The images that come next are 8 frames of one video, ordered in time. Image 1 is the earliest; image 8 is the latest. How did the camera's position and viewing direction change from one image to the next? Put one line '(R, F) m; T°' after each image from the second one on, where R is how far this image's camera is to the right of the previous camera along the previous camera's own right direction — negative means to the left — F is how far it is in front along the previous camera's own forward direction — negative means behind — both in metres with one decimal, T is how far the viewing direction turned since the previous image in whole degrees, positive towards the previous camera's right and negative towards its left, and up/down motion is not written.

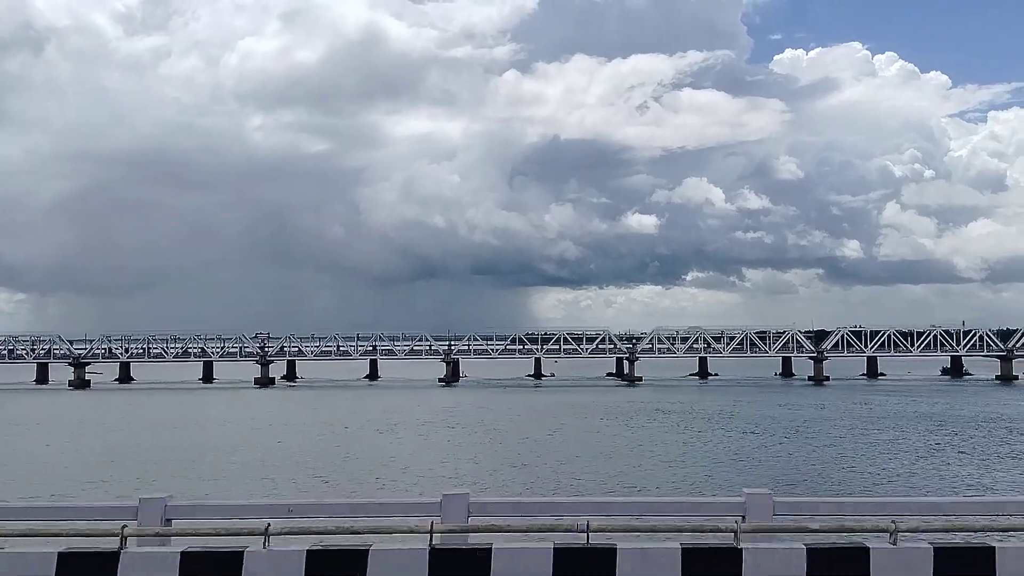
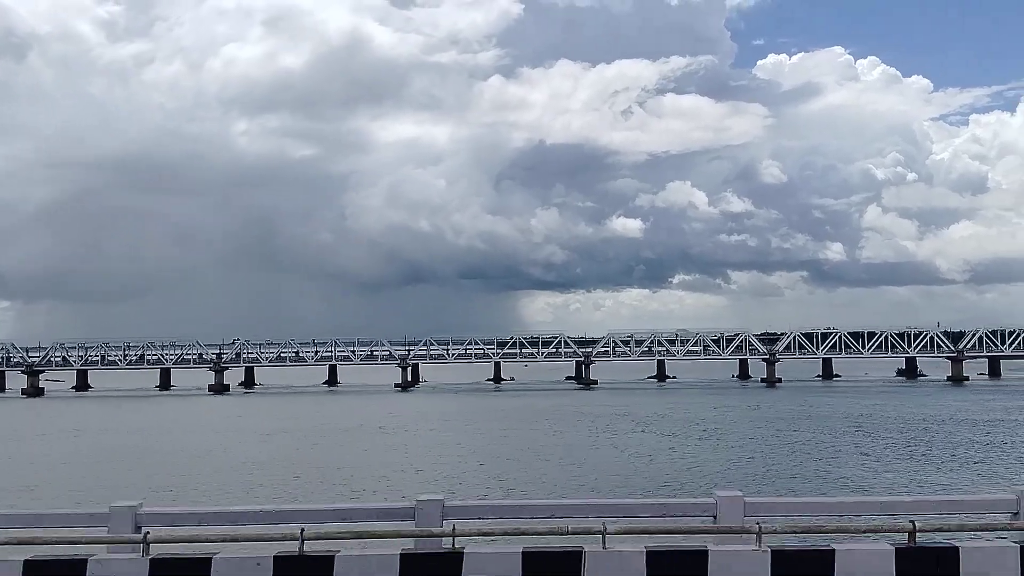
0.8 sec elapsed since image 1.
(-1.3, -0.3) m; +1°
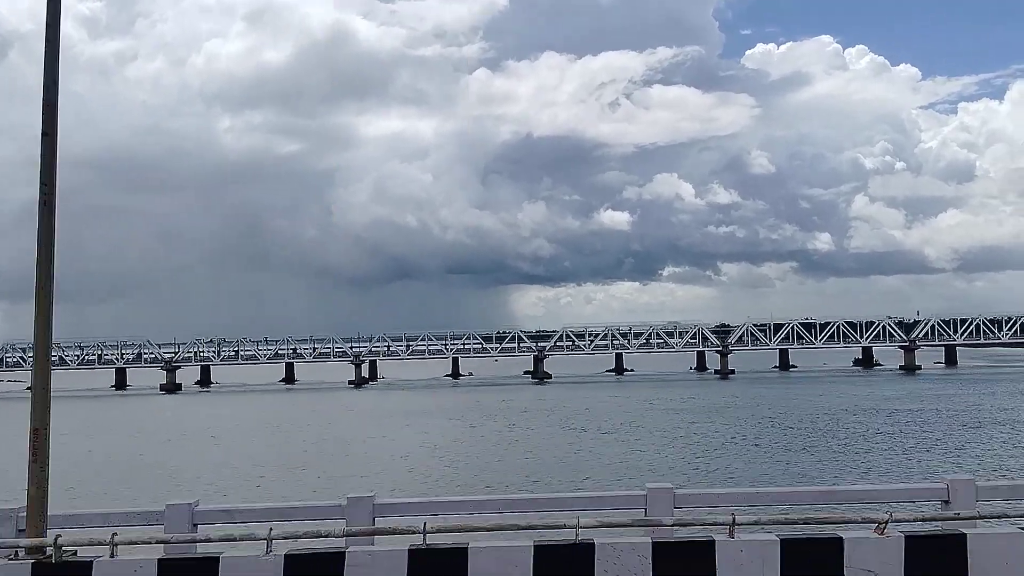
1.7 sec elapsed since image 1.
(+1.2, +0.2) m; 0°
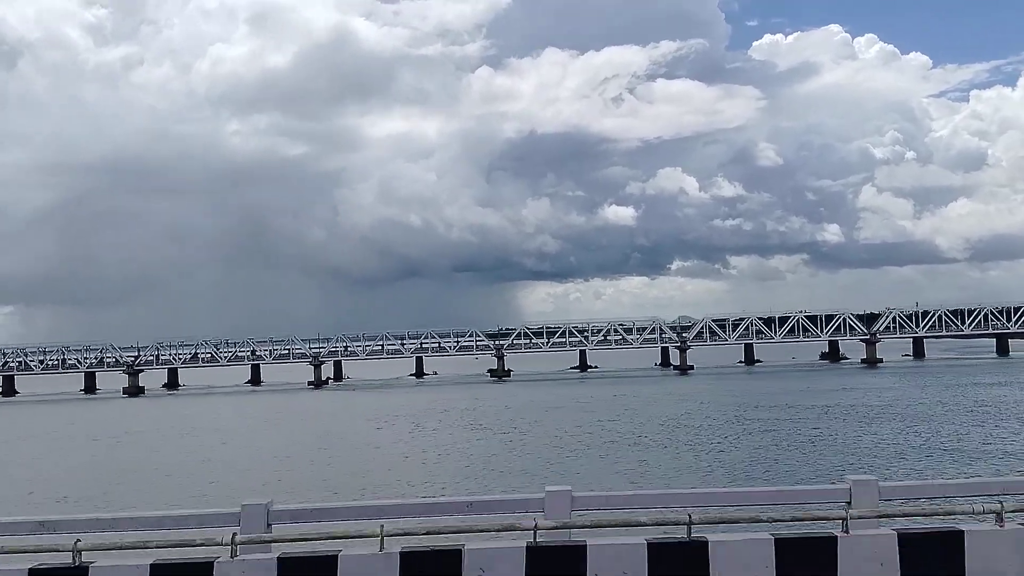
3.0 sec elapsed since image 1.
(-0.3, +0.5) m; -1°
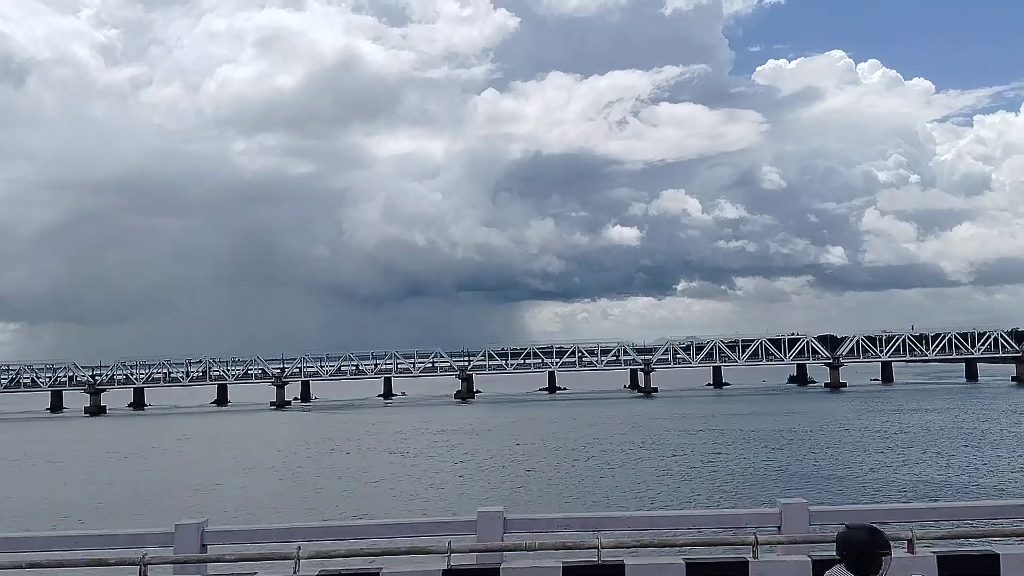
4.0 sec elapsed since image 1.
(+0.3, -0.4) m; 0°
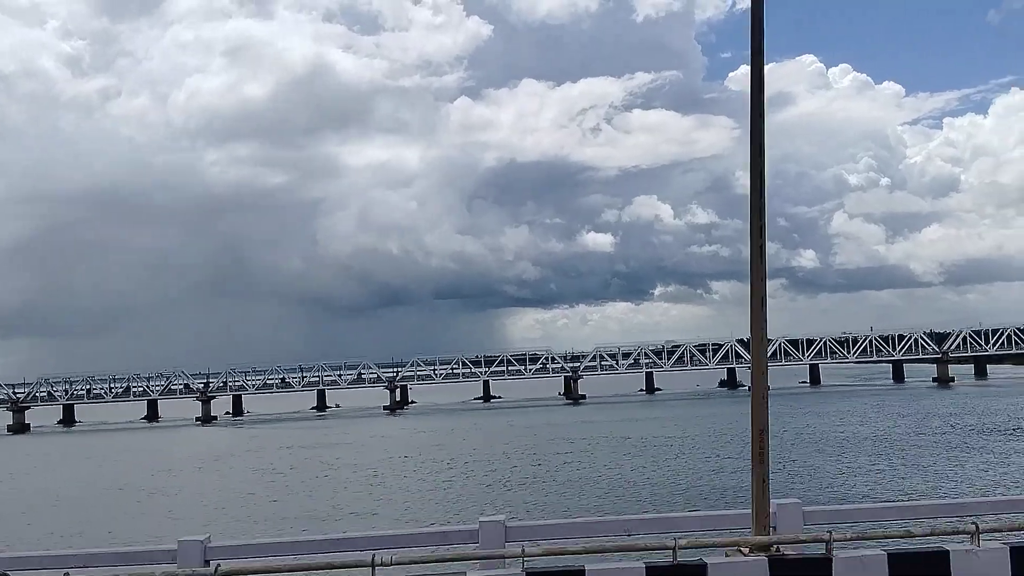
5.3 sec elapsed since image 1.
(-7.1, +0.1) m; +3°
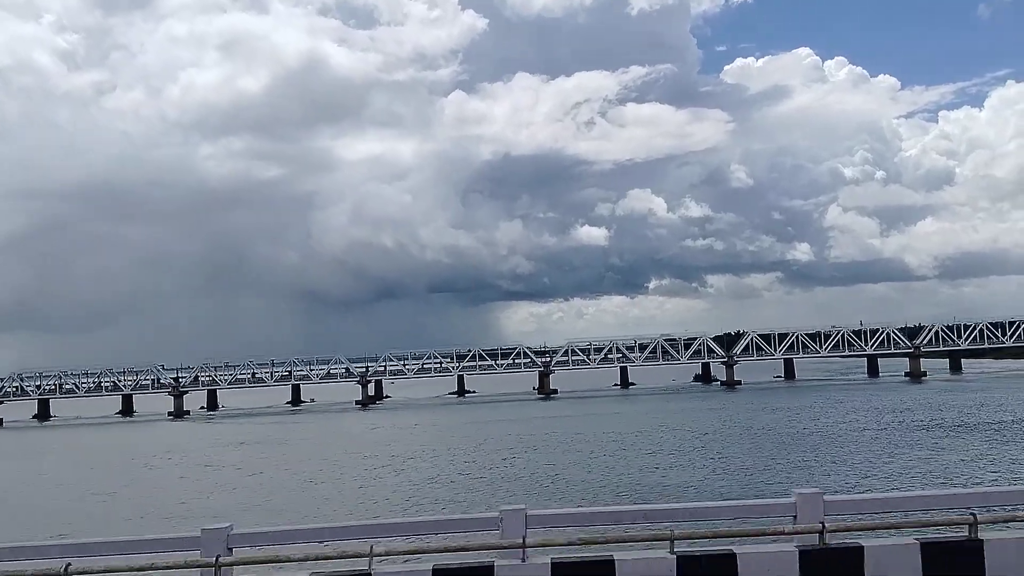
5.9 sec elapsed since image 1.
(+2.4, -0.1) m; 0°
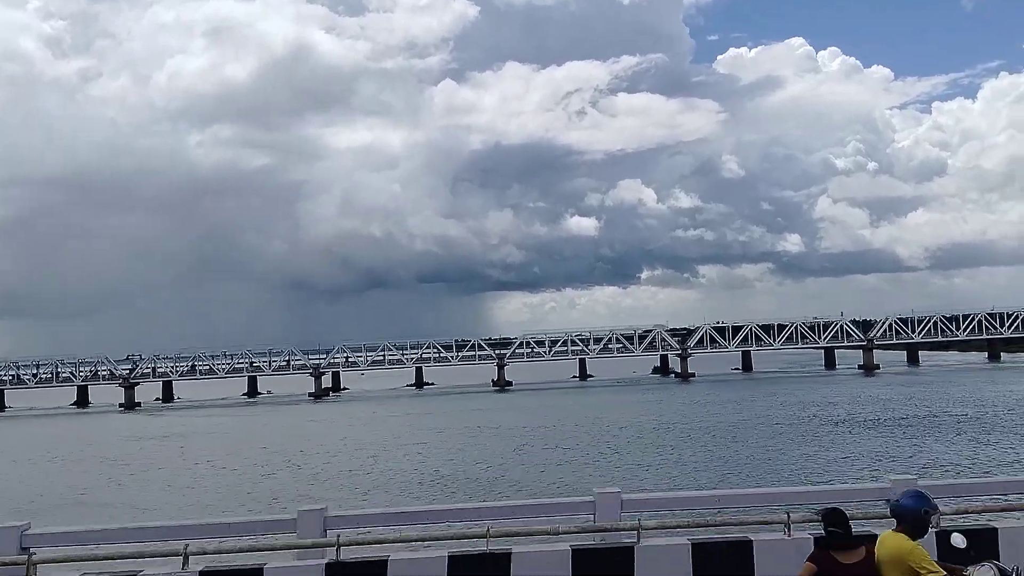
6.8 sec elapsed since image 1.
(-2.4, +1.2) m; +1°
